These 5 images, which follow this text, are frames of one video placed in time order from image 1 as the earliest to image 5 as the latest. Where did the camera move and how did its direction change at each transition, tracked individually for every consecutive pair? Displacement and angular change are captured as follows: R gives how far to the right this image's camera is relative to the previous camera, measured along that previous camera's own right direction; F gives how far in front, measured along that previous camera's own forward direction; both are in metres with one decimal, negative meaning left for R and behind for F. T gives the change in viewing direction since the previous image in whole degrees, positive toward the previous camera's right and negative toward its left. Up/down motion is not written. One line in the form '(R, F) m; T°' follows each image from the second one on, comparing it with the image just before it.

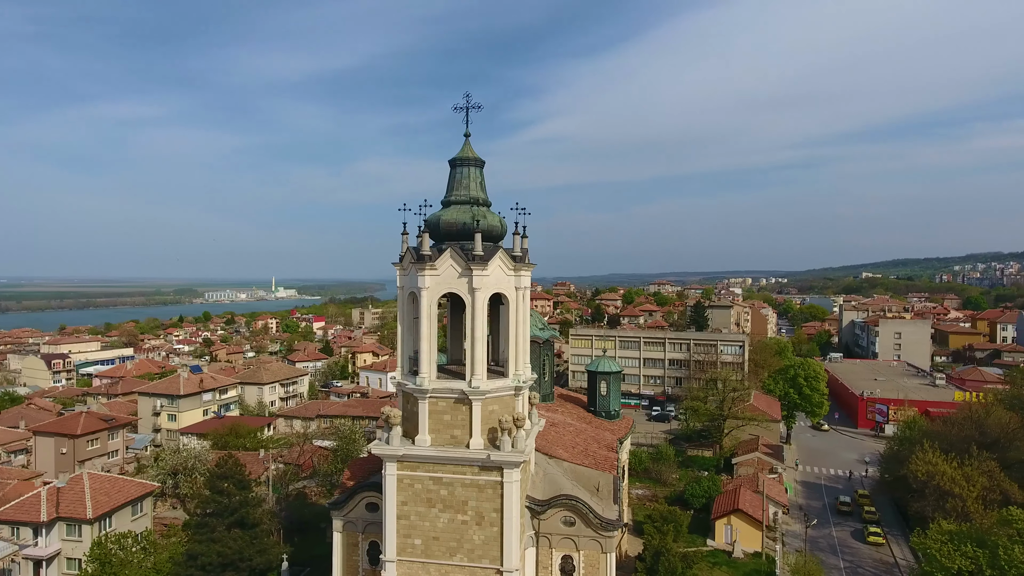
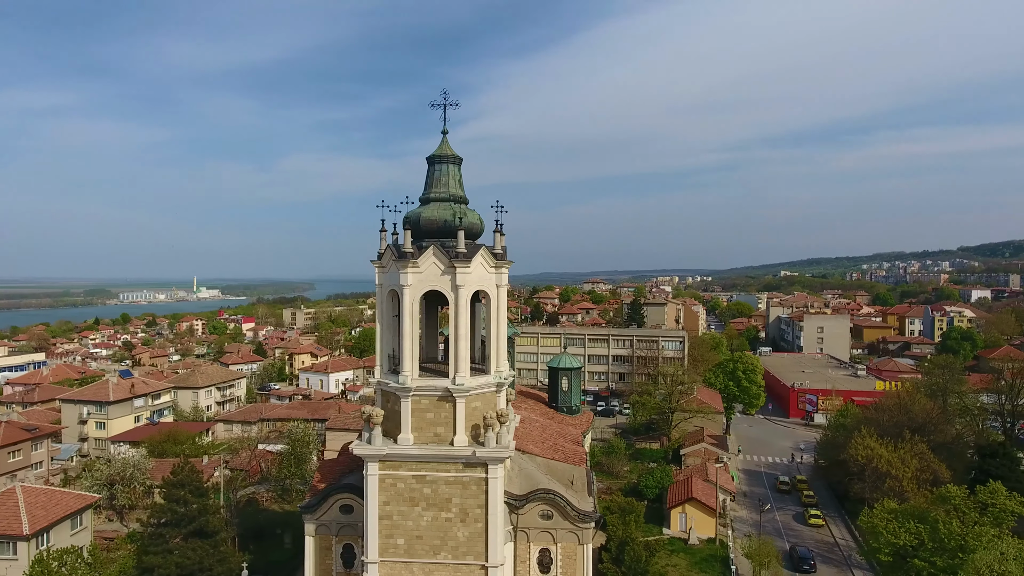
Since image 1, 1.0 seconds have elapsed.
(-1.2, -0.1) m; +6°
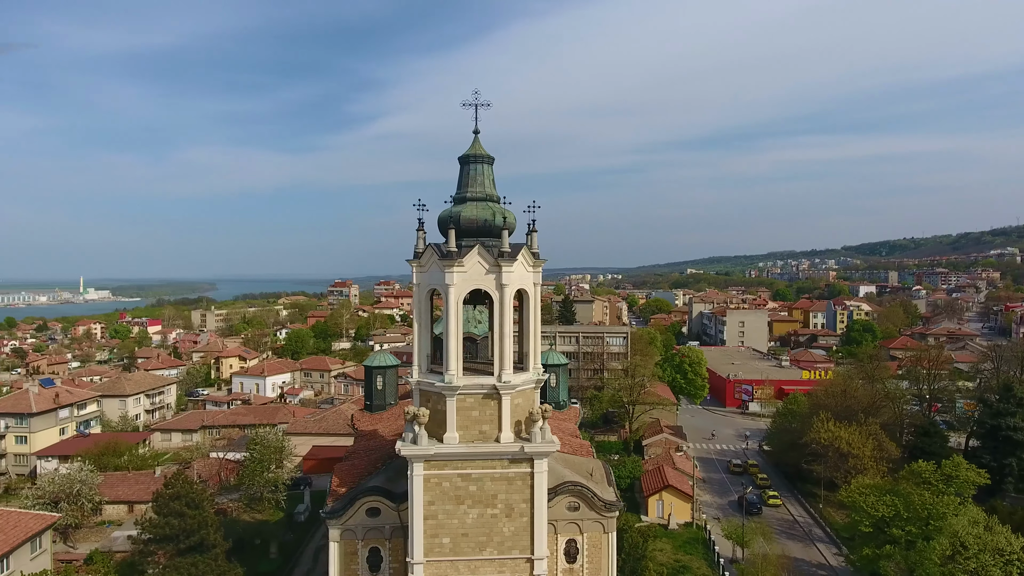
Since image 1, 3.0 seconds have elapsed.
(-3.0, -0.1) m; +8°
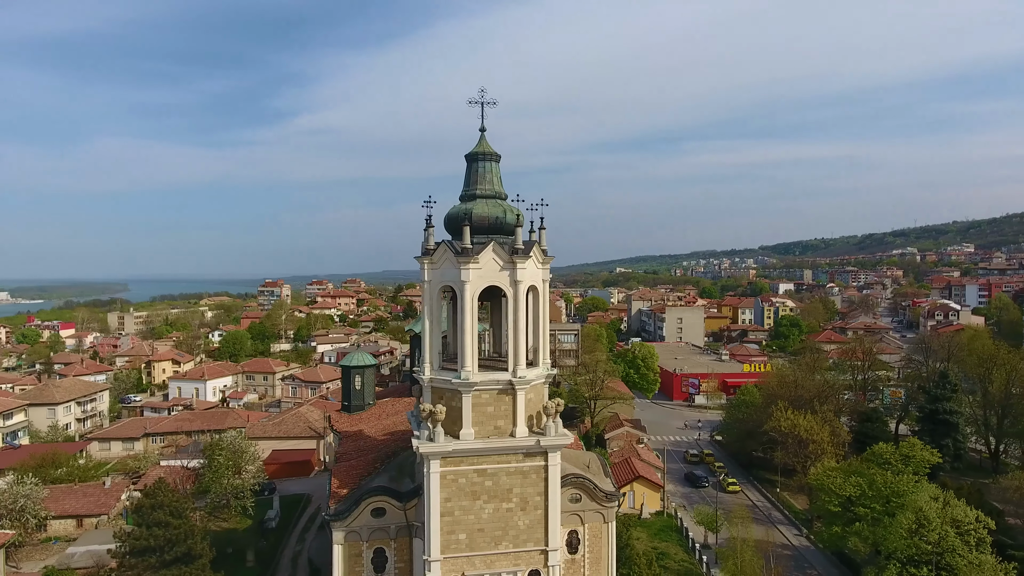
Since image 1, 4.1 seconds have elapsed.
(-2.0, -0.1) m; +6°
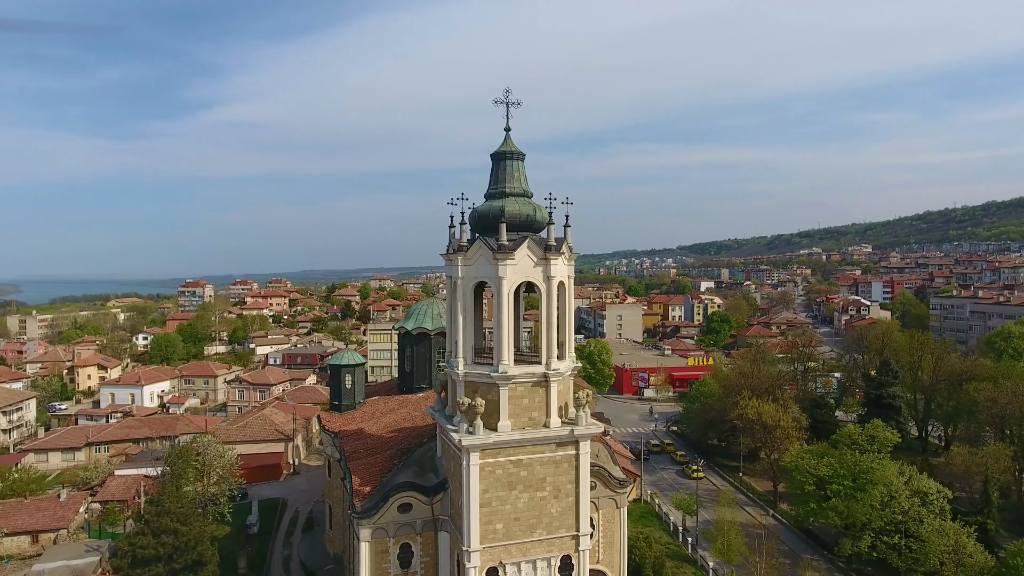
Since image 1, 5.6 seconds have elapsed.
(-2.6, -0.3) m; +7°
